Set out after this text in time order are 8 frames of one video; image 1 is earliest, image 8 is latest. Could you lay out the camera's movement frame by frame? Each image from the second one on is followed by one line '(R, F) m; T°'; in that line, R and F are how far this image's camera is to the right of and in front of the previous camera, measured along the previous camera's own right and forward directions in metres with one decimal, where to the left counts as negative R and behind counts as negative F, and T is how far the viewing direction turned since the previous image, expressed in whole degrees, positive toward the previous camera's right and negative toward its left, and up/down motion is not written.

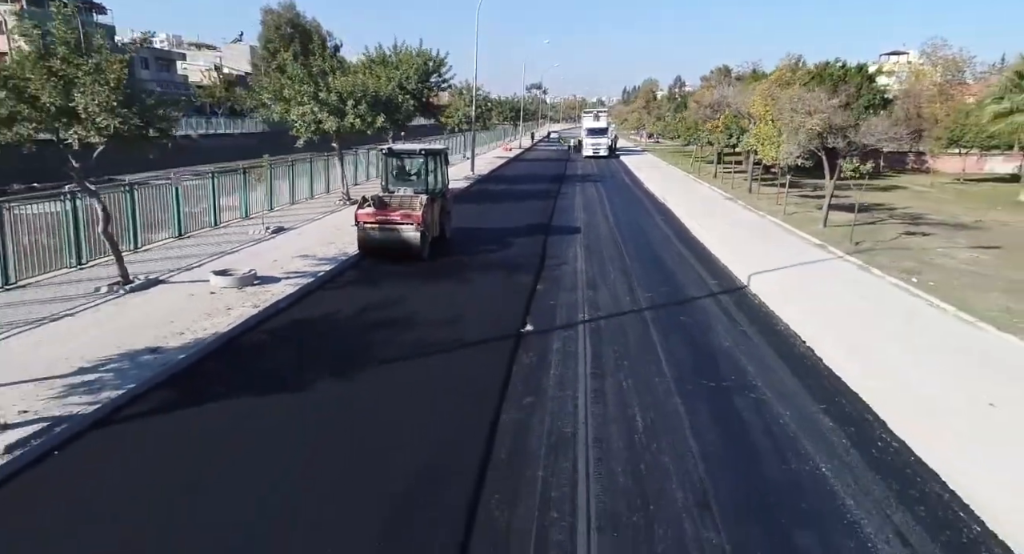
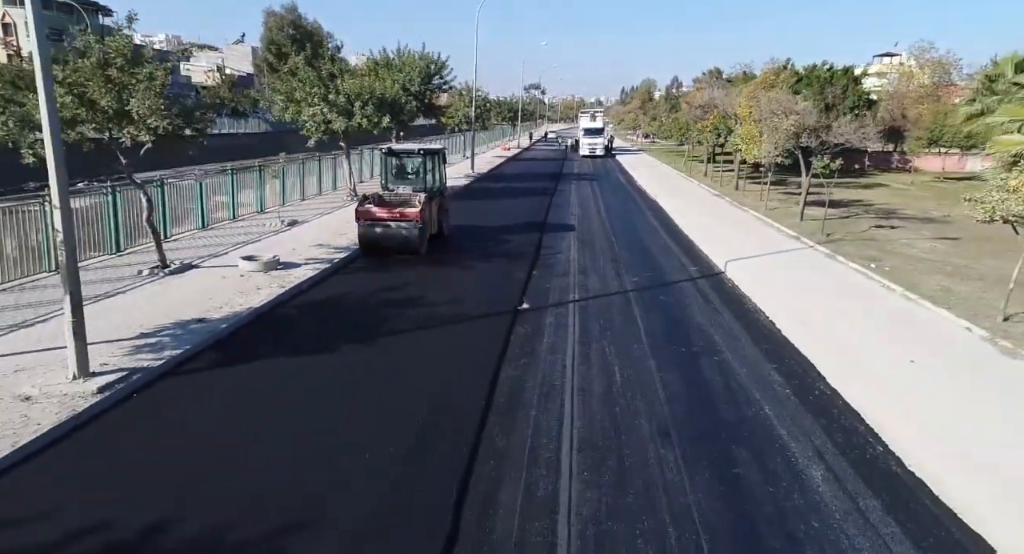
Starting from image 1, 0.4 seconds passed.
(0.0, -1.4) m; 0°
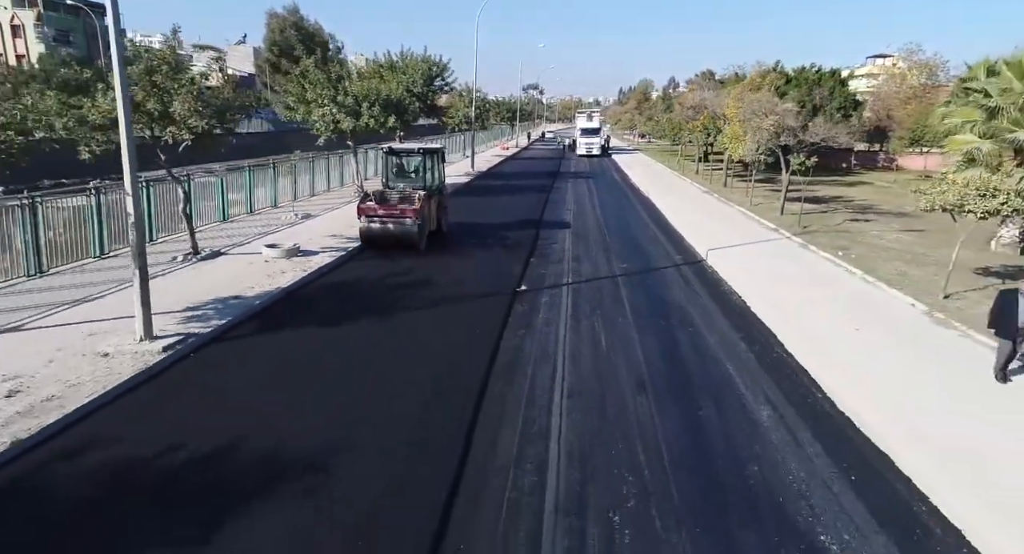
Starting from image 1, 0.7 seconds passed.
(0.0, -1.3) m; 0°
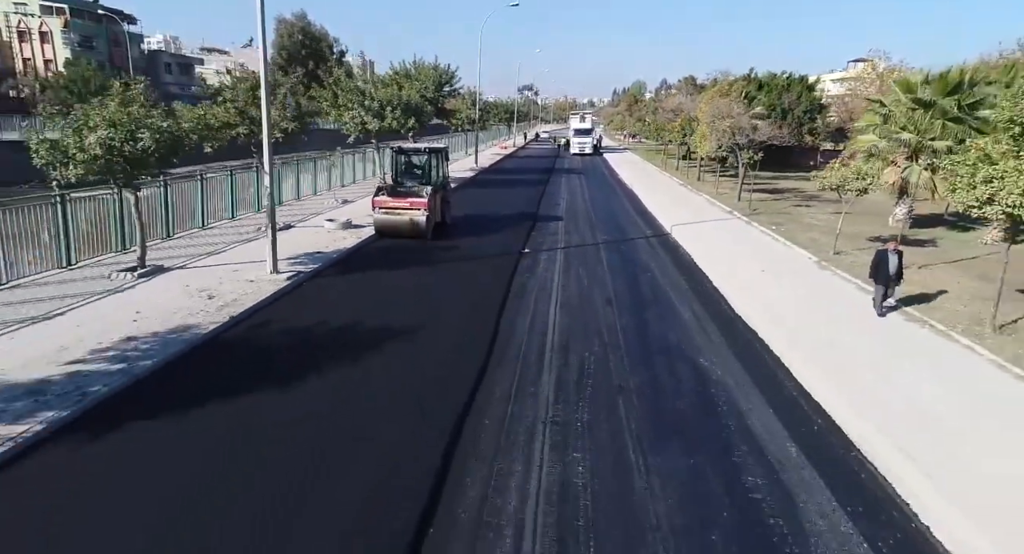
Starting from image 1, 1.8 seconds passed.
(-0.3, -4.2) m; 0°
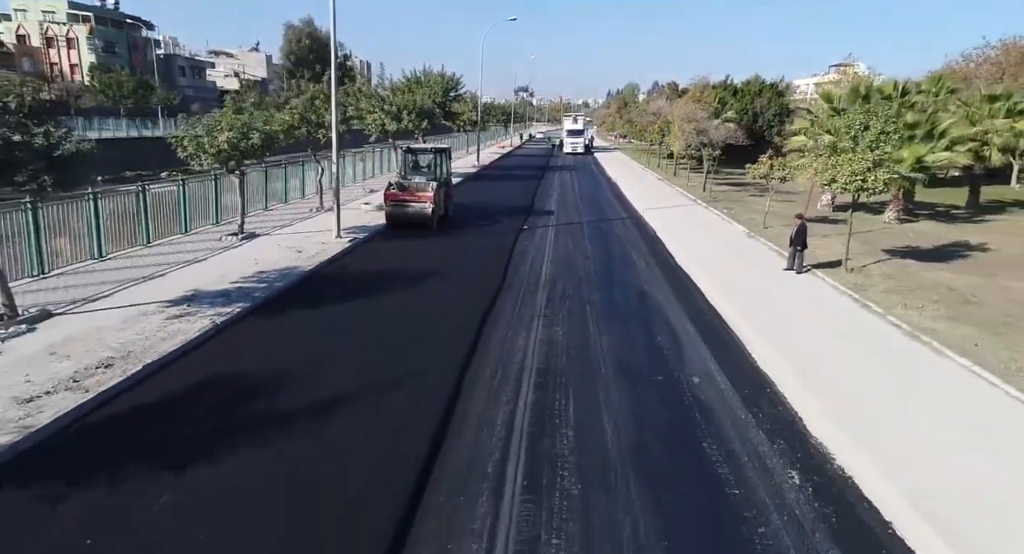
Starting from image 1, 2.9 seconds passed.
(-0.2, -4.4) m; 0°
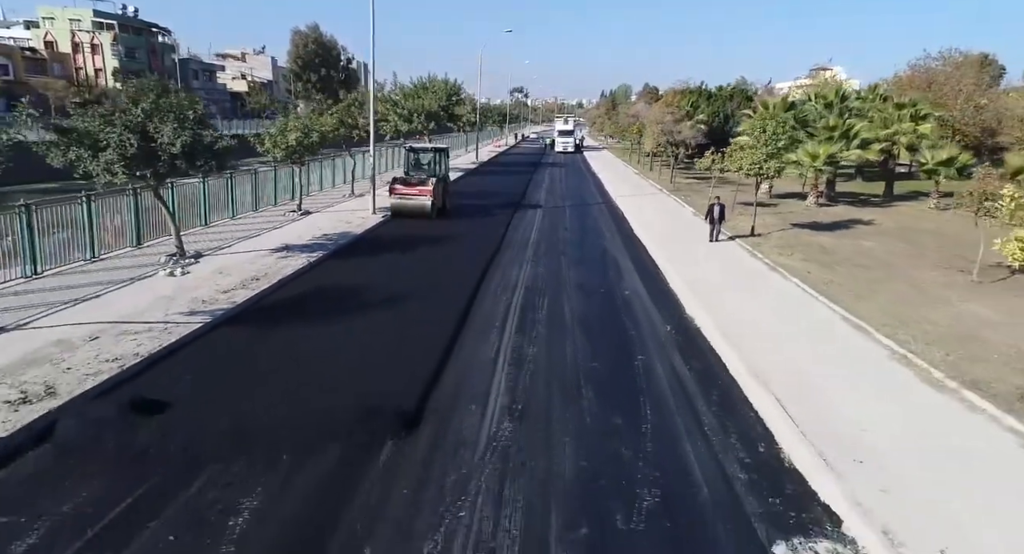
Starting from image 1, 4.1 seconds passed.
(0.0, -4.9) m; 0°
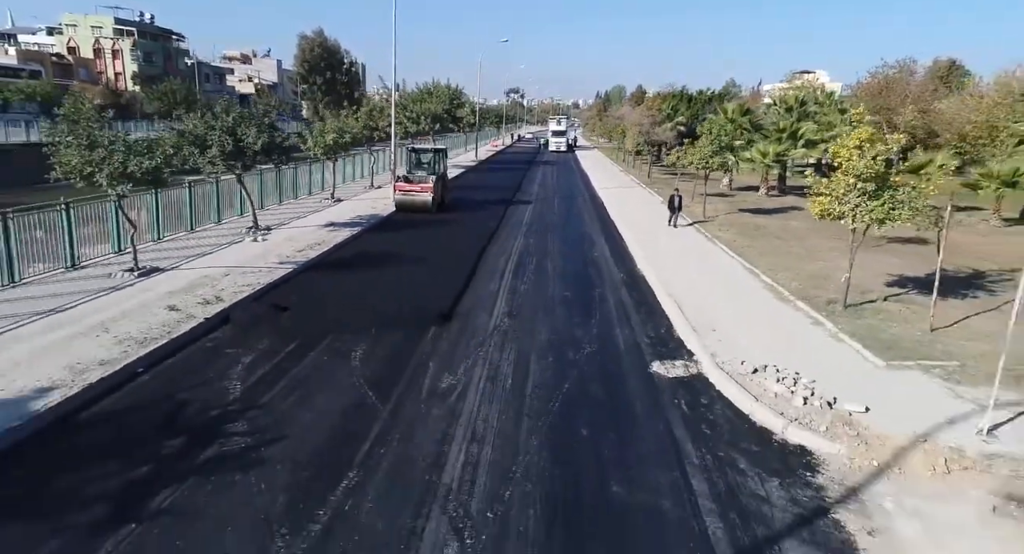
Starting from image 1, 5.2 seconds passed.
(0.0, -4.4) m; 0°
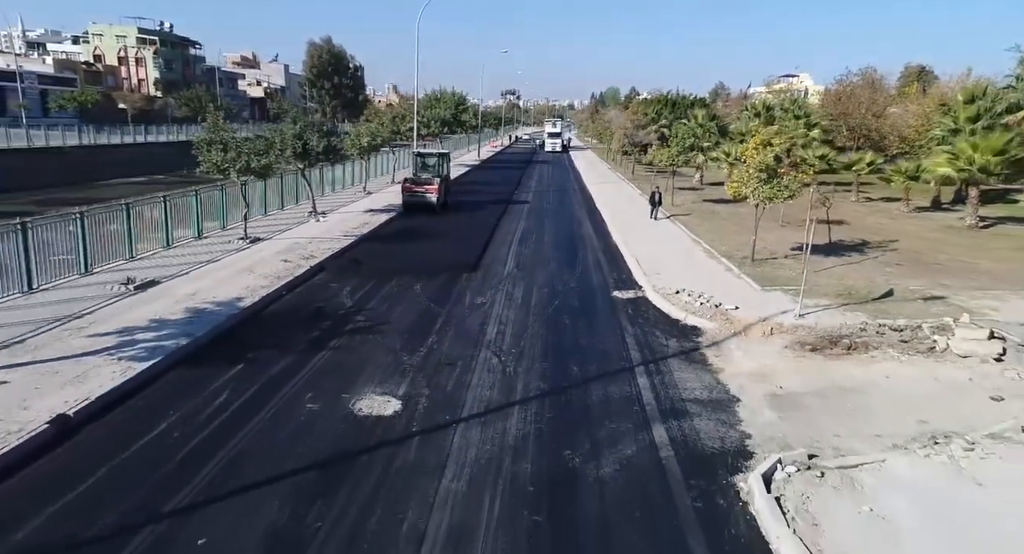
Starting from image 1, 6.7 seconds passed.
(-0.3, -4.9) m; 0°
